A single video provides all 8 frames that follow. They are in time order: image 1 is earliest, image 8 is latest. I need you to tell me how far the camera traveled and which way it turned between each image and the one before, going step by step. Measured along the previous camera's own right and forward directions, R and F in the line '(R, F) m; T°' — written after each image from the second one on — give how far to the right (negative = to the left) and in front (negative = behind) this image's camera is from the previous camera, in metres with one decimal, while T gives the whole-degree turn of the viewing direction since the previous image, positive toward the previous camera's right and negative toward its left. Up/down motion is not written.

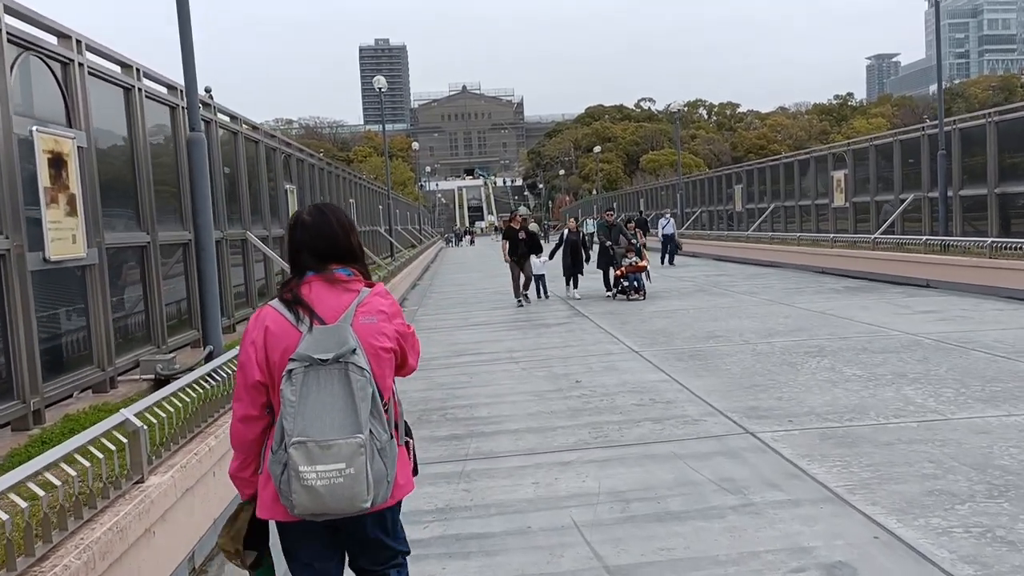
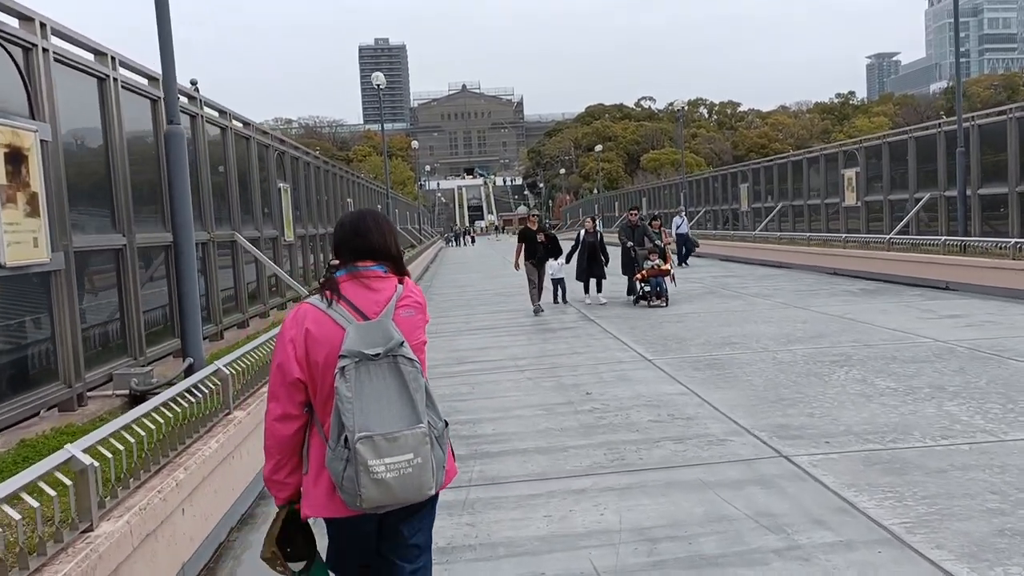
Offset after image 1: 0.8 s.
(-0.1, +0.6) m; 0°
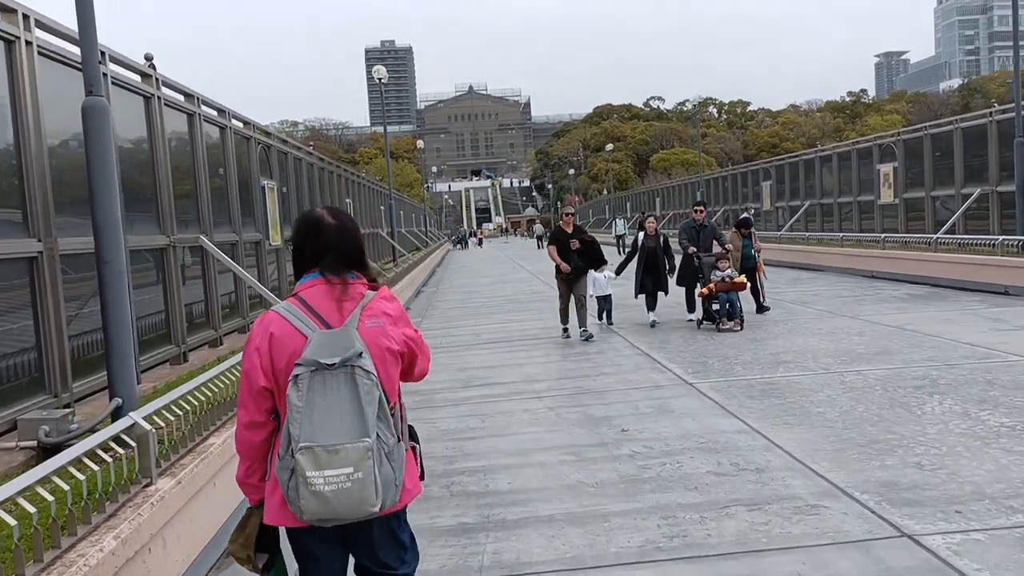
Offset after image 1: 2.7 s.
(-0.1, +1.6) m; 0°
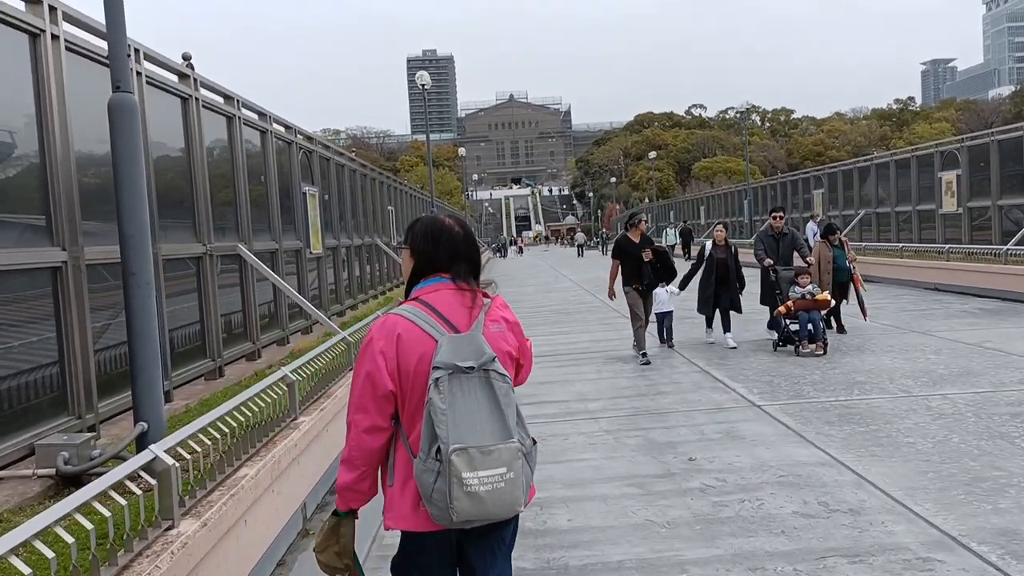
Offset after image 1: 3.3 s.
(-0.1, +0.5) m; -2°
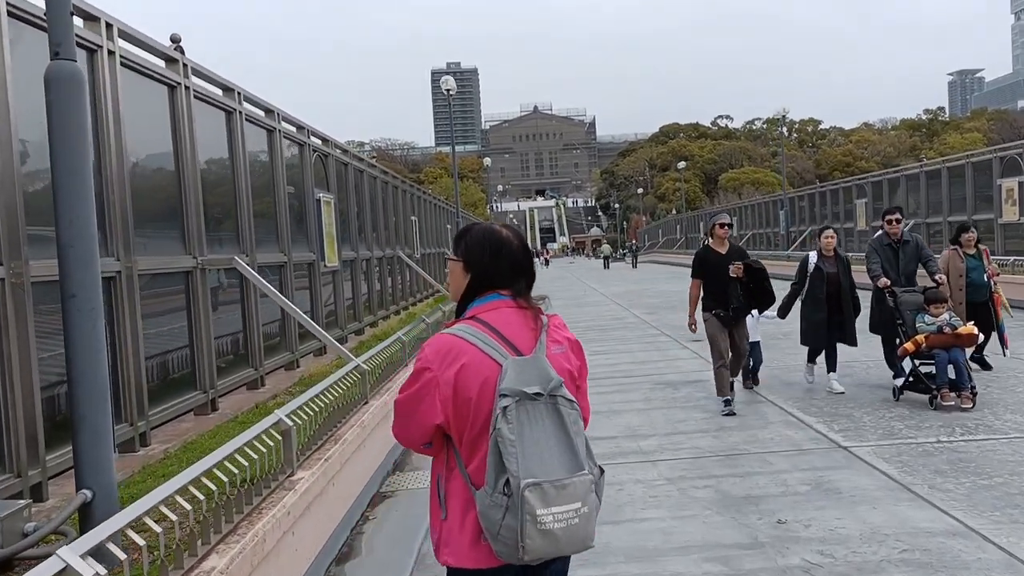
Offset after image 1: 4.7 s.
(-0.1, +1.2) m; -1°
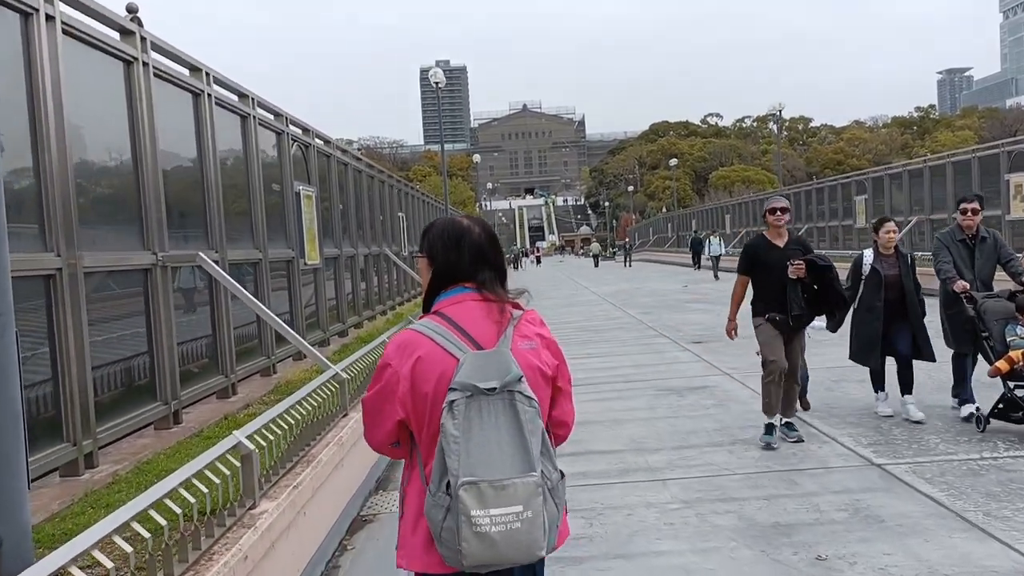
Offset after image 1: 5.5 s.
(-0.1, +0.7) m; +1°
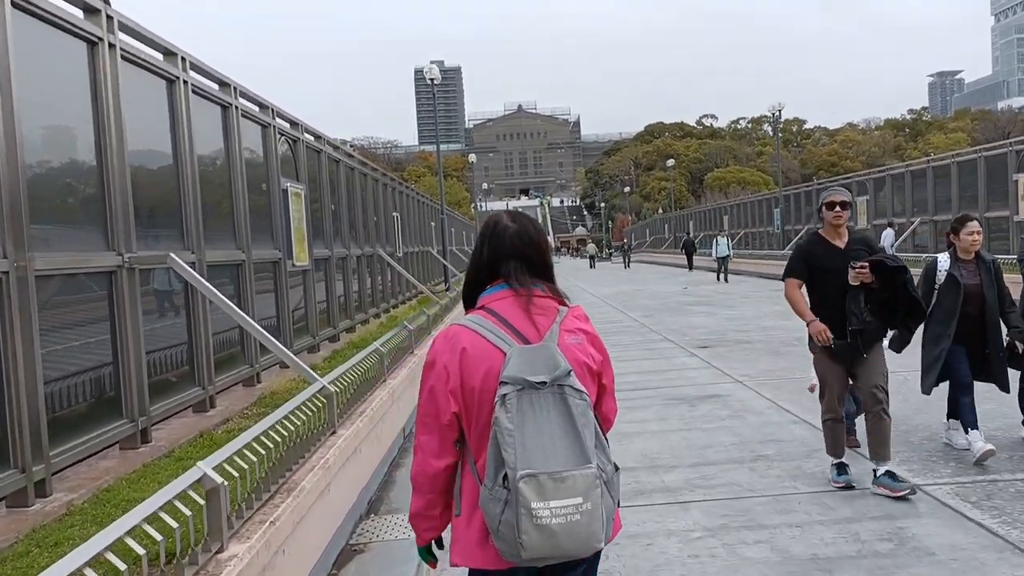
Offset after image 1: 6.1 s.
(-0.1, +0.6) m; 0°
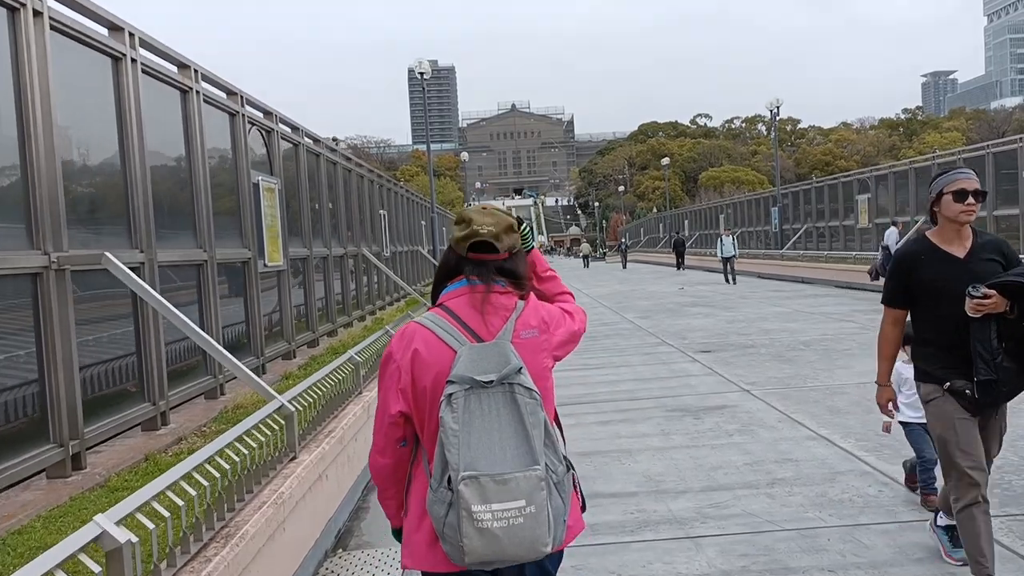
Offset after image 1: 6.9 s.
(0.0, +0.7) m; 0°
